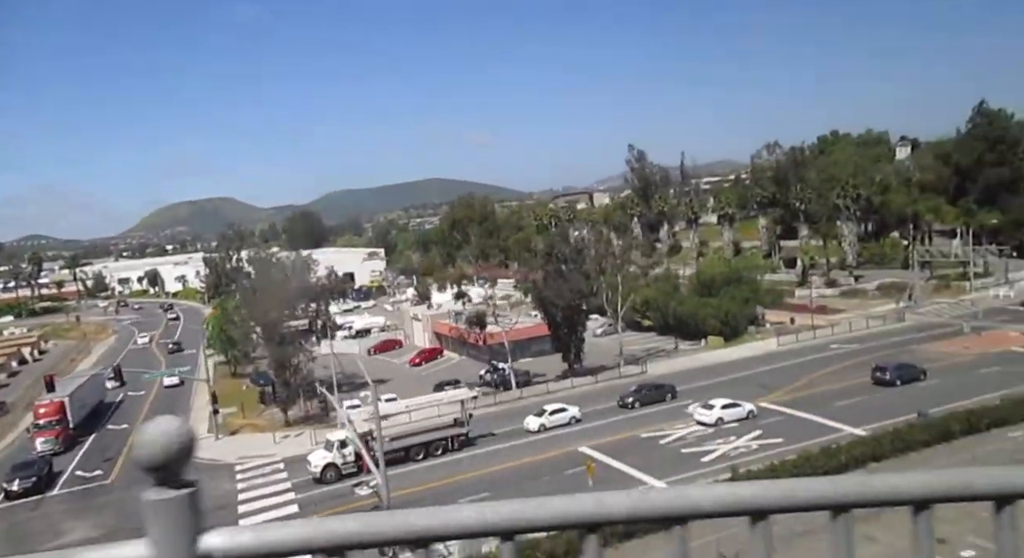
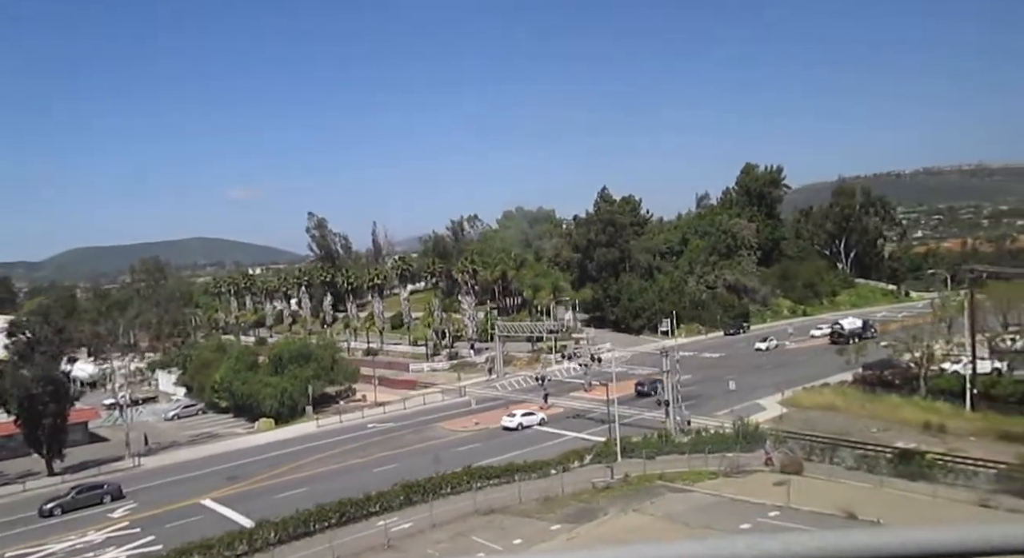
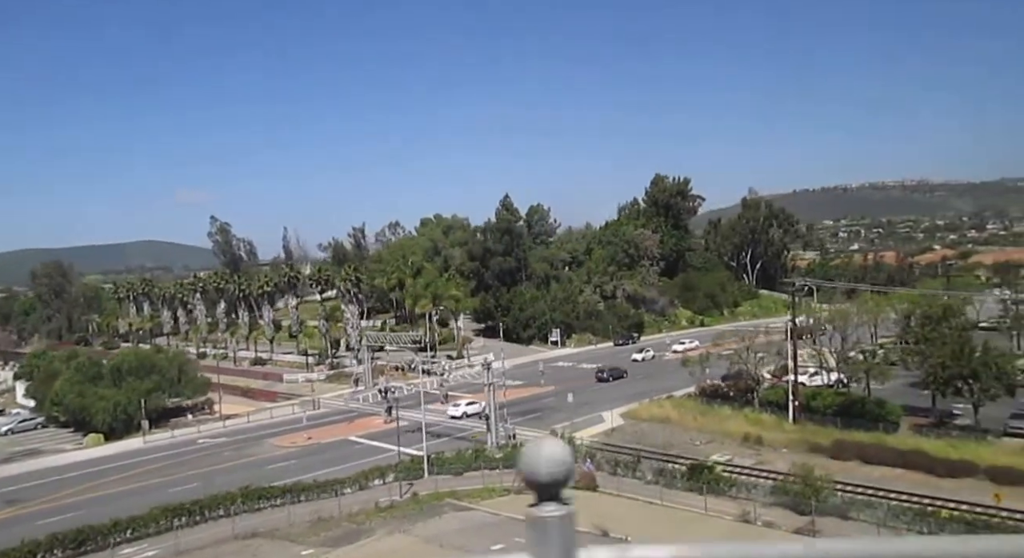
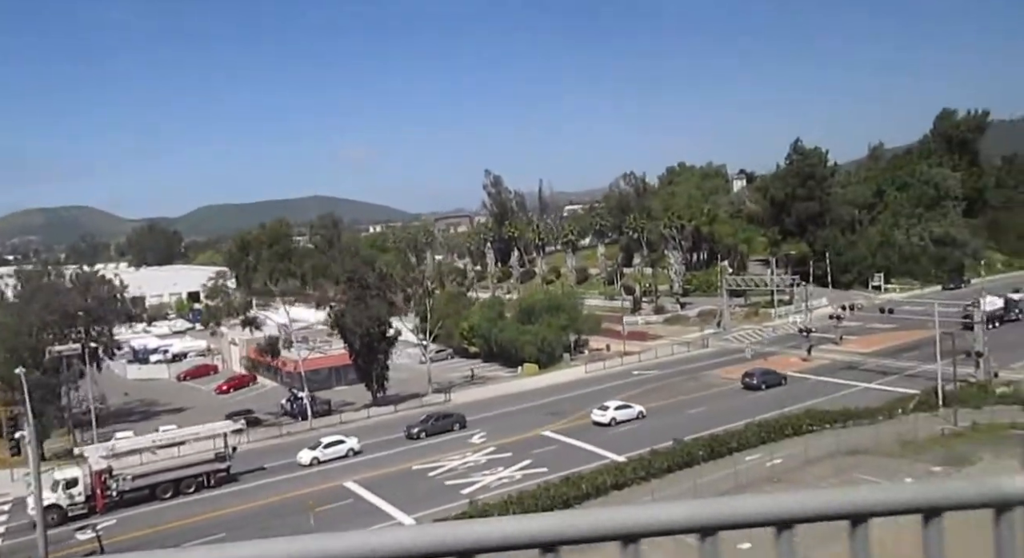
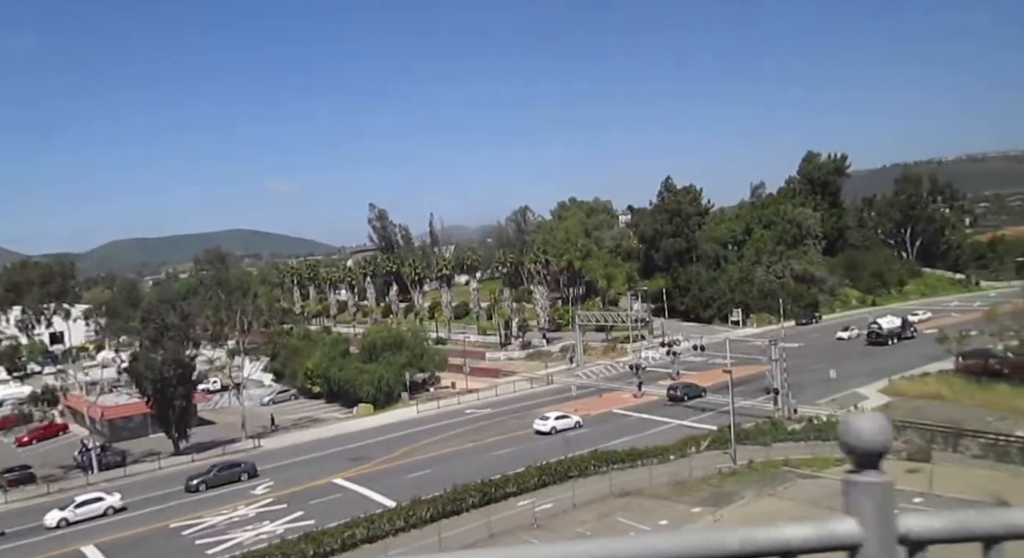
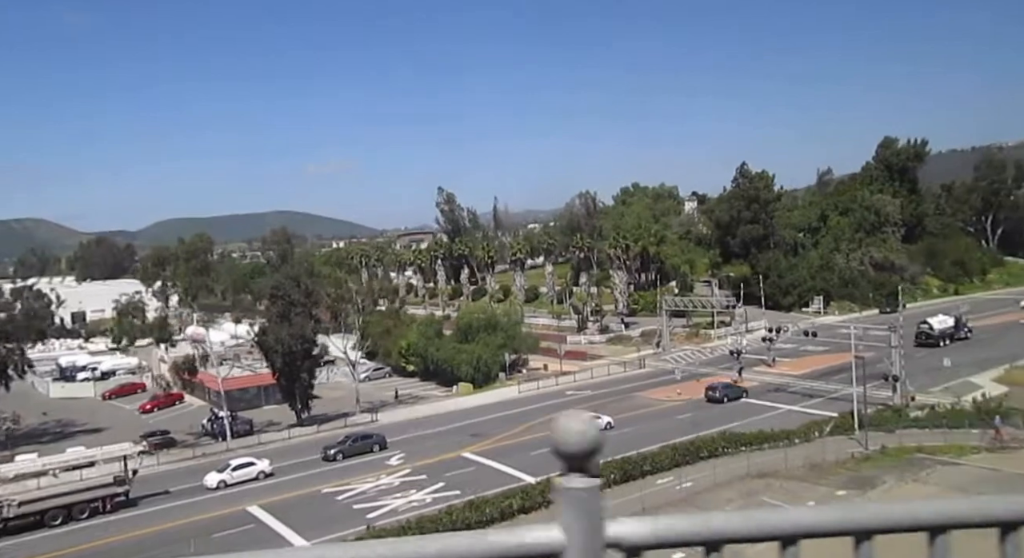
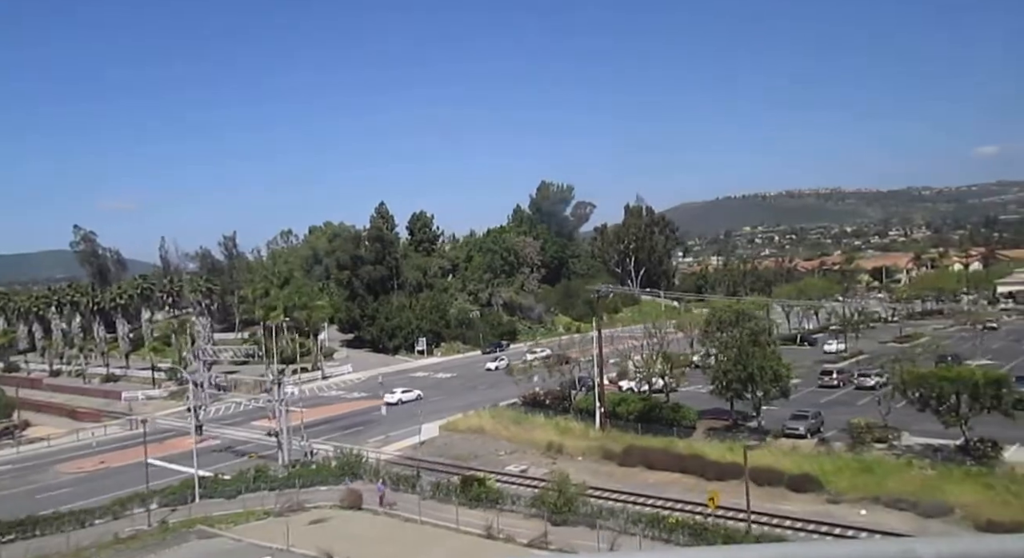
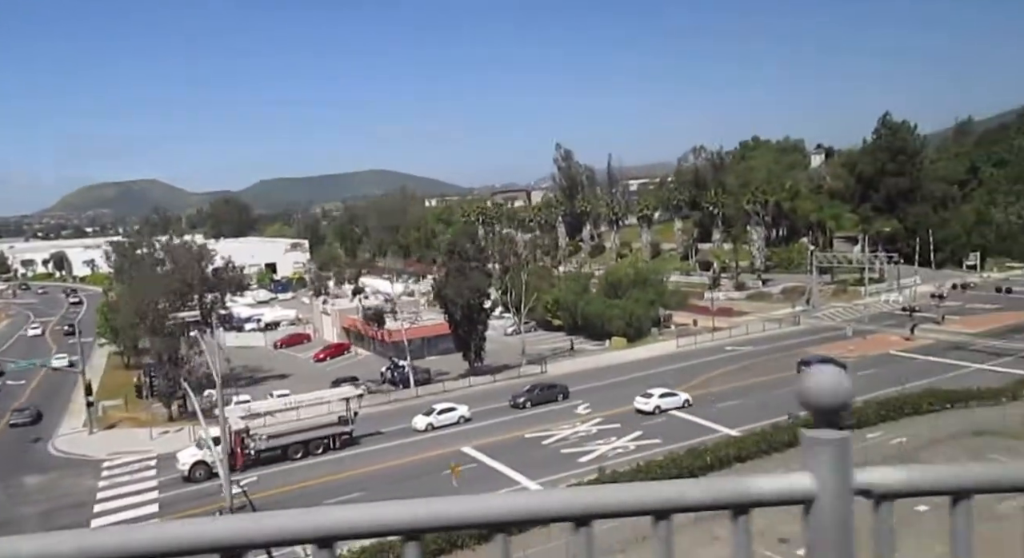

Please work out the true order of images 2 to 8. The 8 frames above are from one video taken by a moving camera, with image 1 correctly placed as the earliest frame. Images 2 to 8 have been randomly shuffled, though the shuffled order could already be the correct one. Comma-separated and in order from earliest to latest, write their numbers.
8, 4, 6, 5, 2, 3, 7
